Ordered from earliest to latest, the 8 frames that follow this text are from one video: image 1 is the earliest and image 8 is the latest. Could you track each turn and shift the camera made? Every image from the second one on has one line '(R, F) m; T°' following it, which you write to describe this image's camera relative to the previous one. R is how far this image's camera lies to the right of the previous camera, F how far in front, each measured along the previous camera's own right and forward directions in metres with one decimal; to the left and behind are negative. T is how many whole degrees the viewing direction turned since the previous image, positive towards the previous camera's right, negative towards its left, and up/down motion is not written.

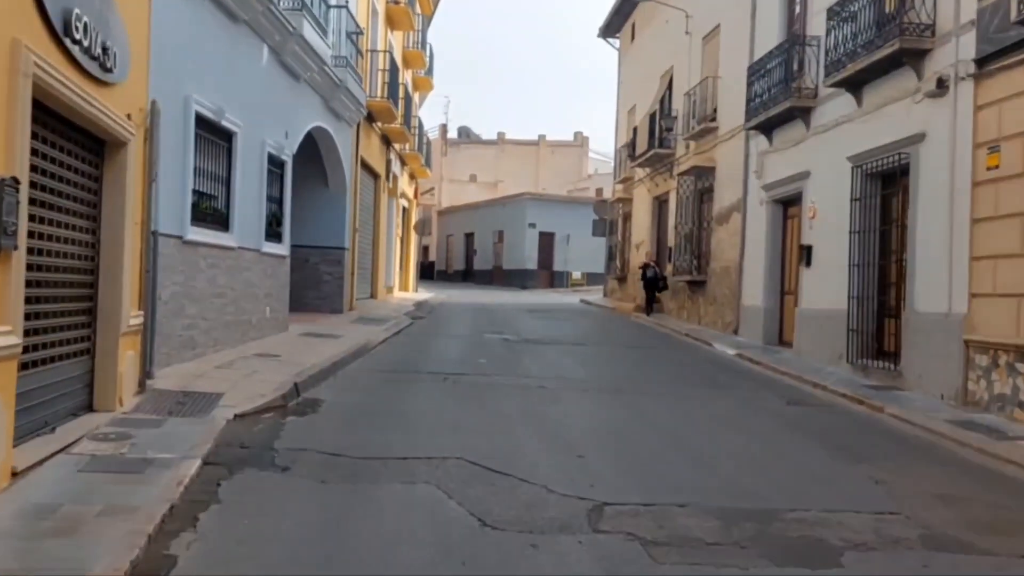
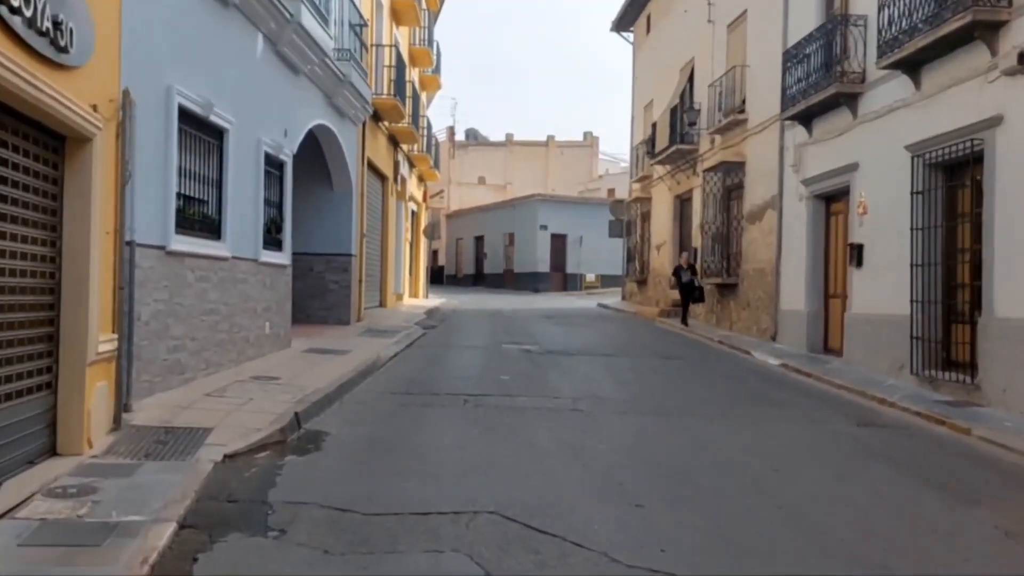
(-0.2, +1.3) m; -1°
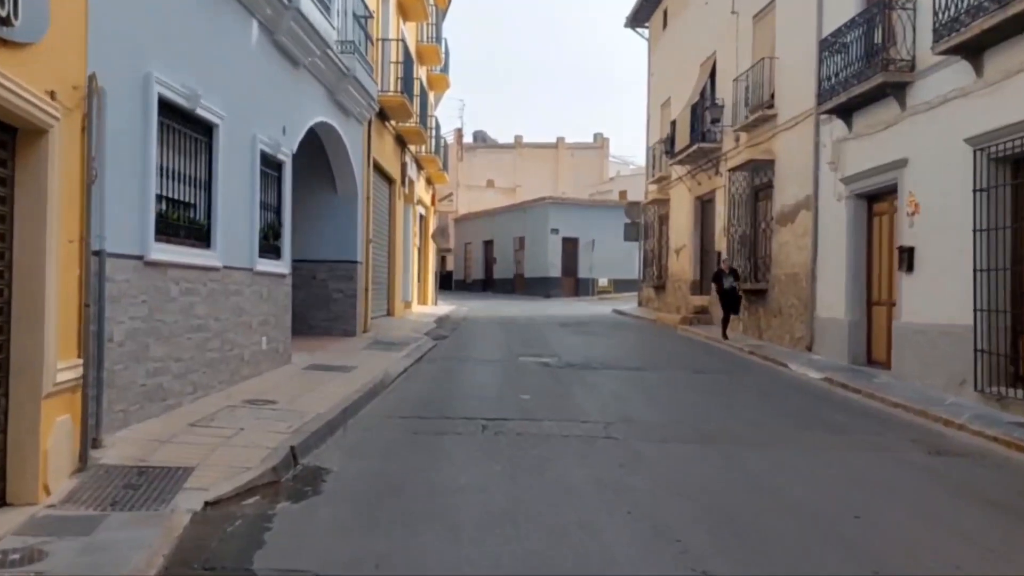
(-0.2, +1.1) m; -1°
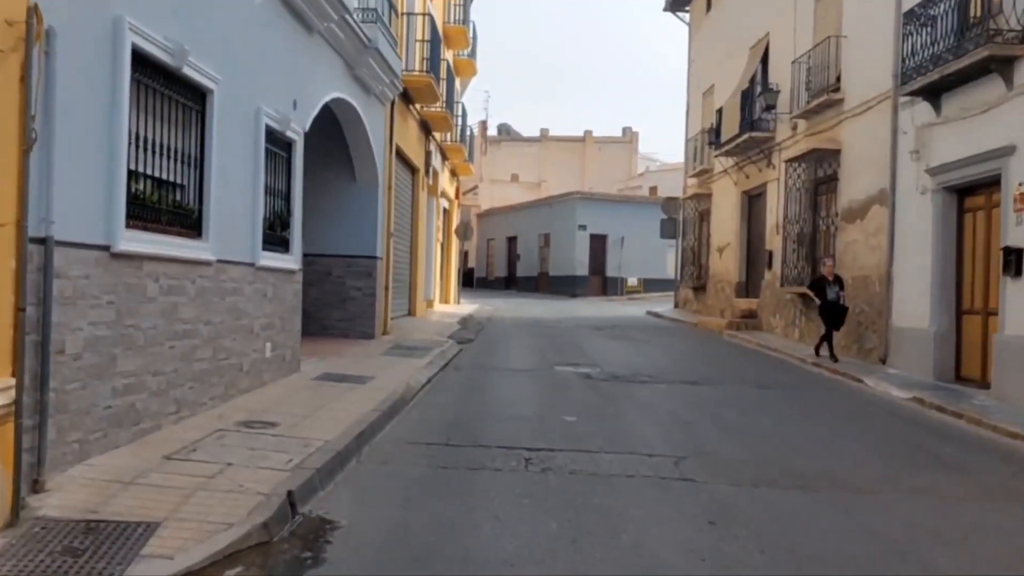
(-0.3, +1.6) m; -1°
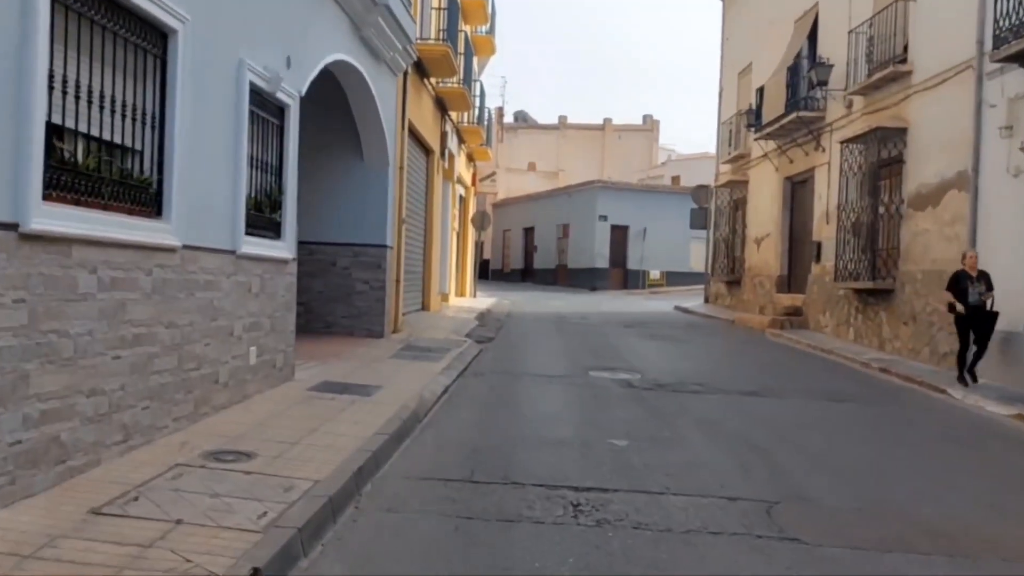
(-0.2, +1.7) m; -1°
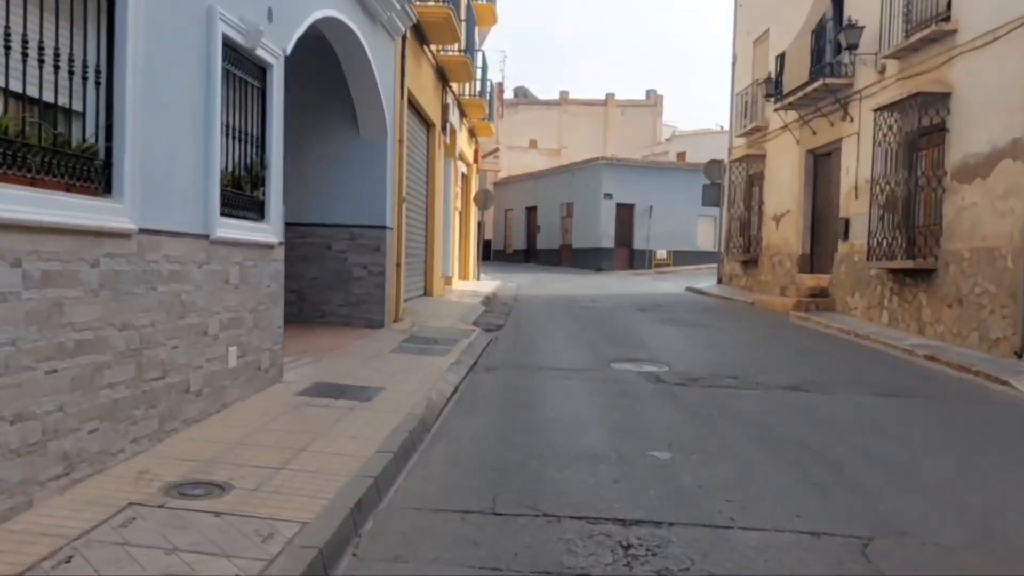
(-0.2, +1.1) m; 0°
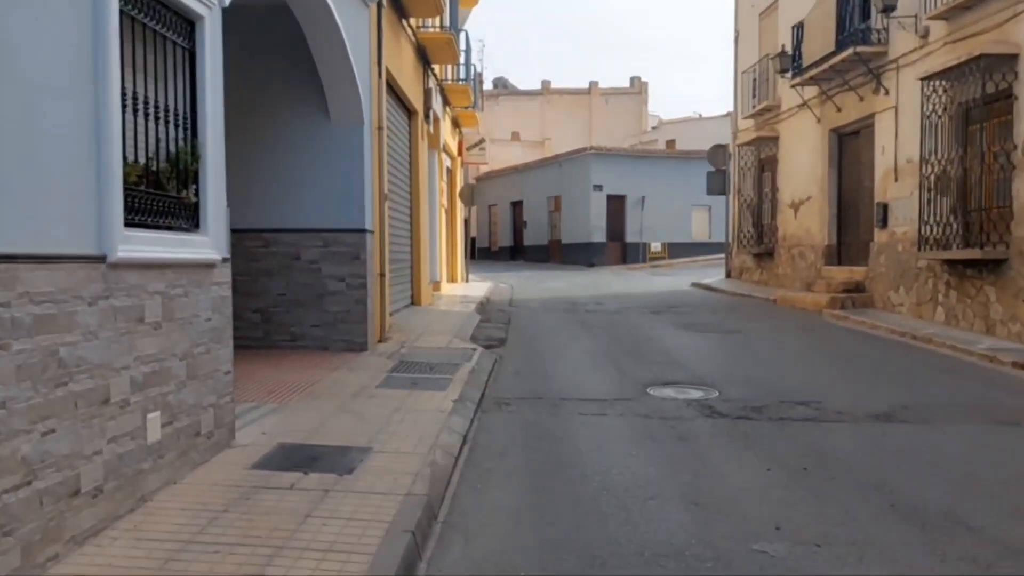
(-0.3, +2.0) m; +1°
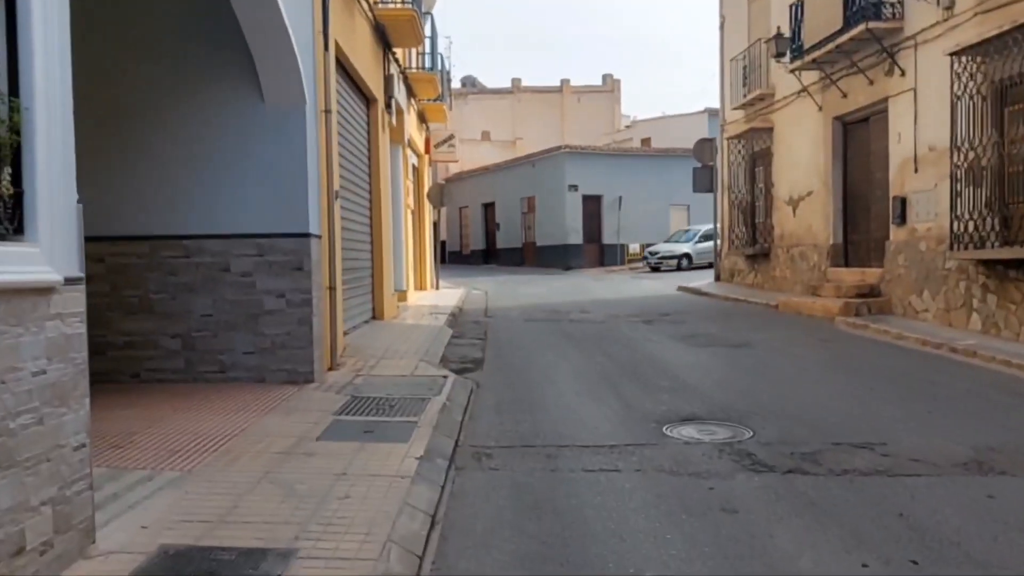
(-0.1, +1.8) m; +2°
